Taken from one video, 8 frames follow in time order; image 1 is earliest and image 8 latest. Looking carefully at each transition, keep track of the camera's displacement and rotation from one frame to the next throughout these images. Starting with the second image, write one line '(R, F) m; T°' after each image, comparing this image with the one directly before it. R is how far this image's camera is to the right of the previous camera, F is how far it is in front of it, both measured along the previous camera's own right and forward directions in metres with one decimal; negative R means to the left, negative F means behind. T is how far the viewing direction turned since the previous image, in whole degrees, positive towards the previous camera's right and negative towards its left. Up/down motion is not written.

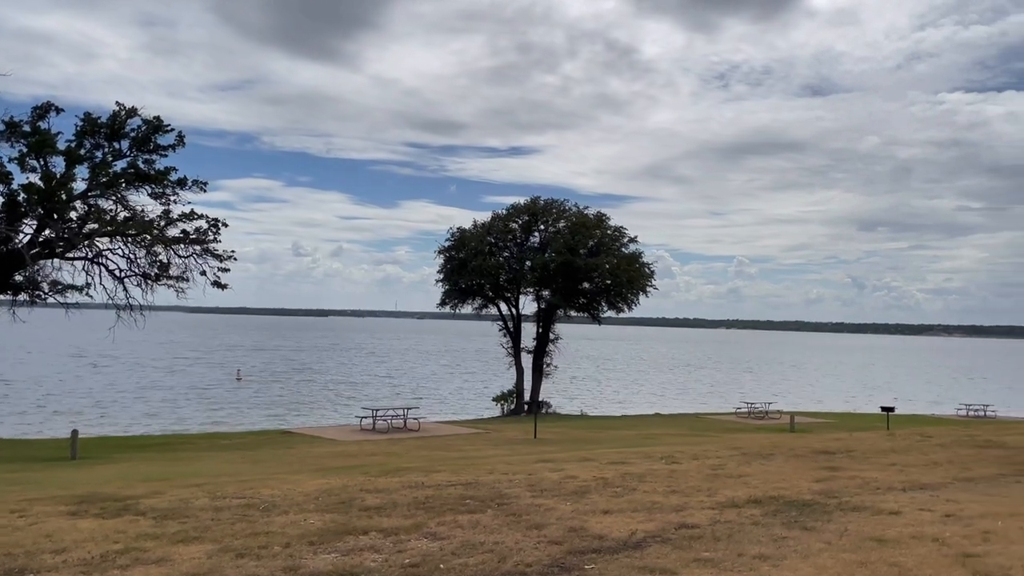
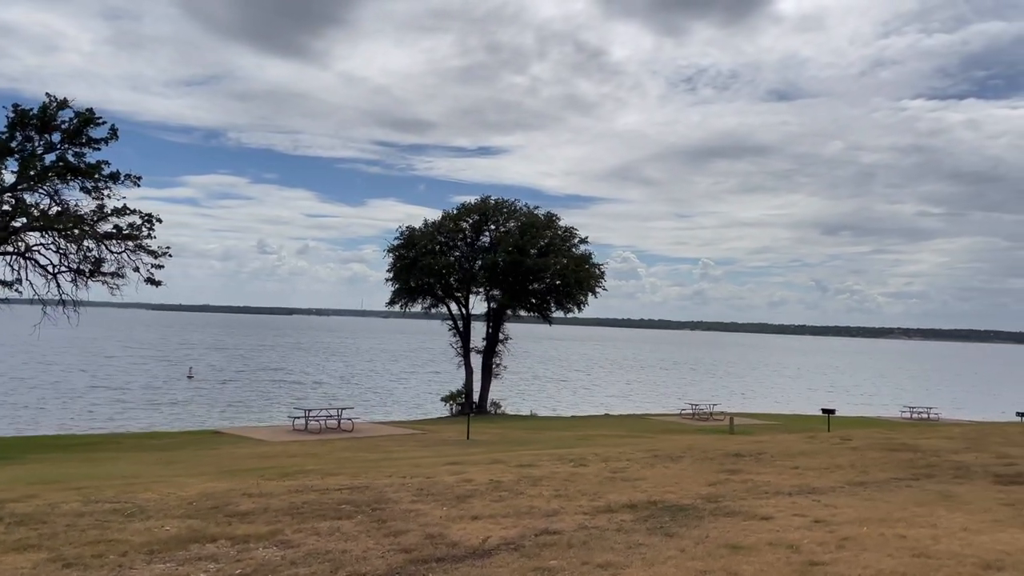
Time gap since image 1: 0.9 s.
(+1.1, +0.2) m; +2°
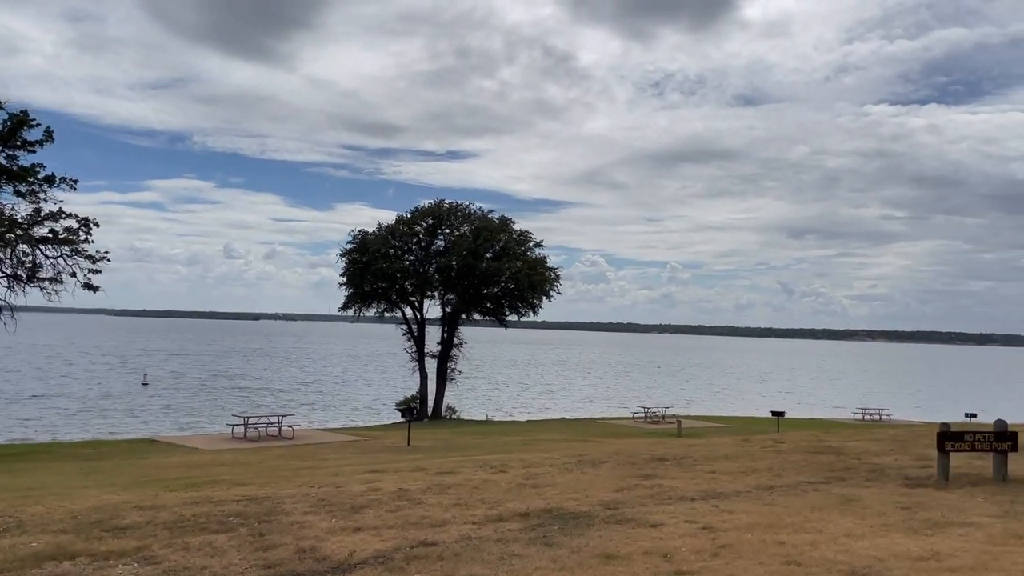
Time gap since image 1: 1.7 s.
(+0.9, +0.2) m; +2°
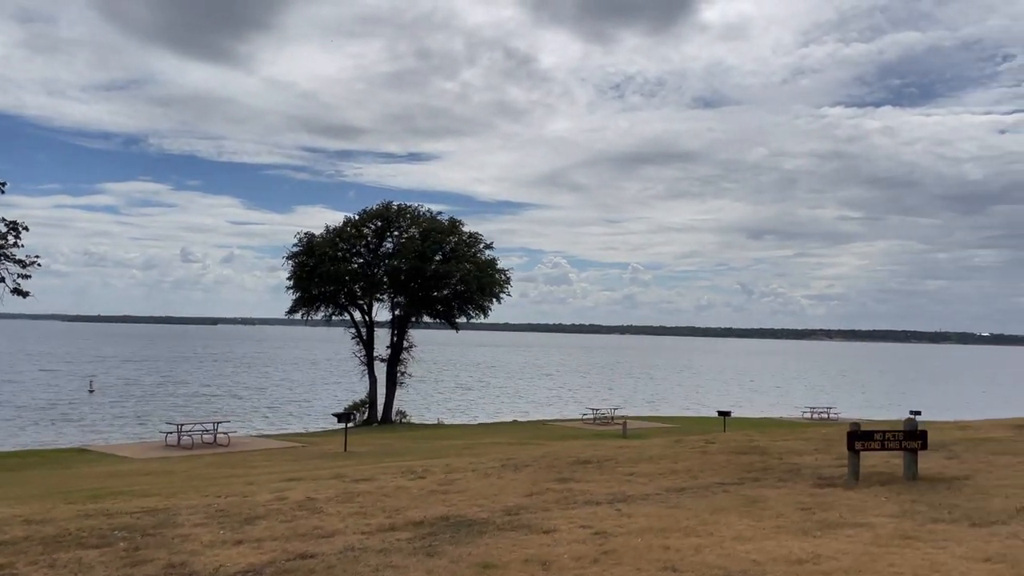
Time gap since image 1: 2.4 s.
(+0.8, +0.2) m; +2°
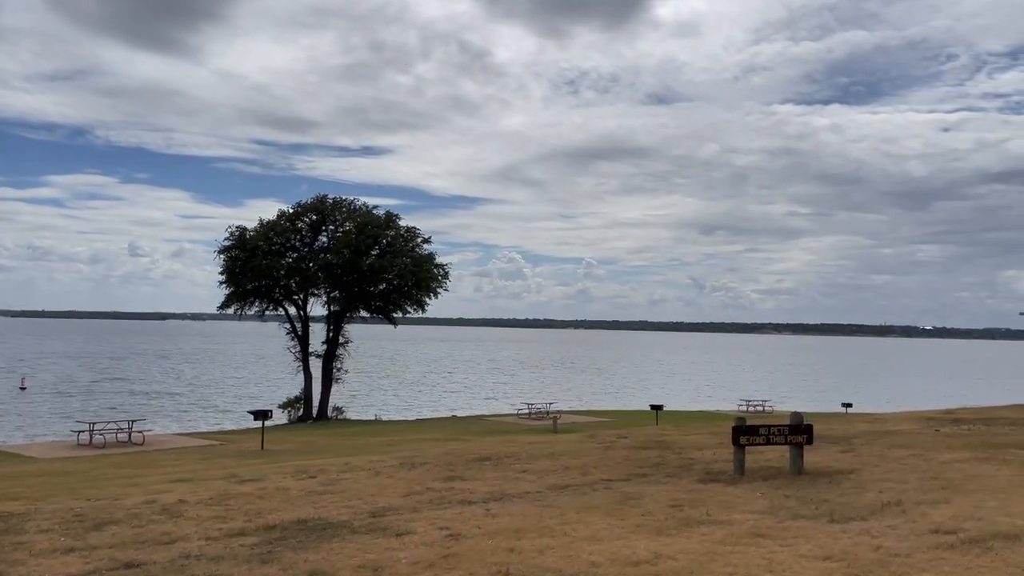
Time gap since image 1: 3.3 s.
(+1.1, +0.3) m; +3°
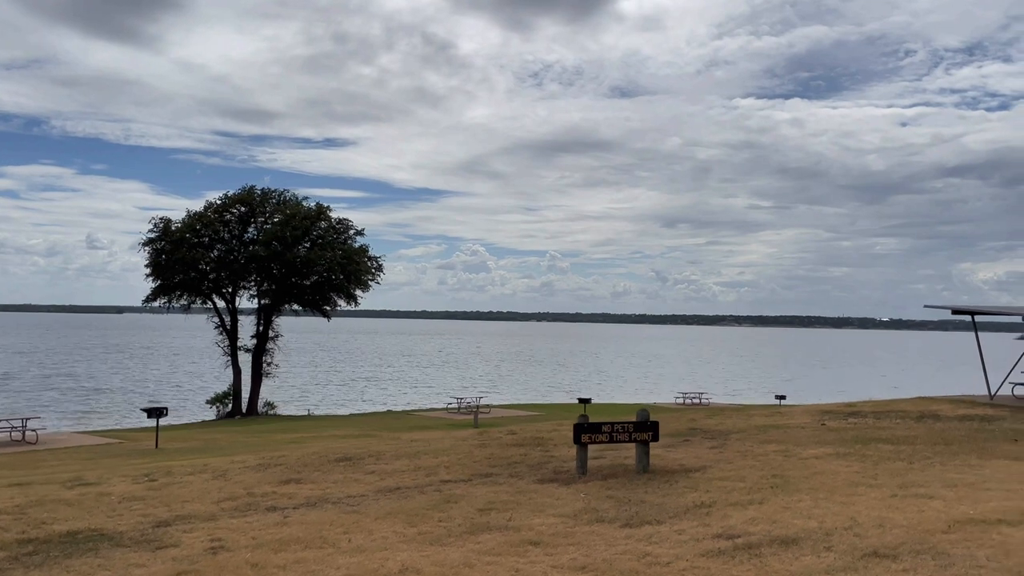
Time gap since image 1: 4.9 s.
(+1.9, +0.5) m; +2°
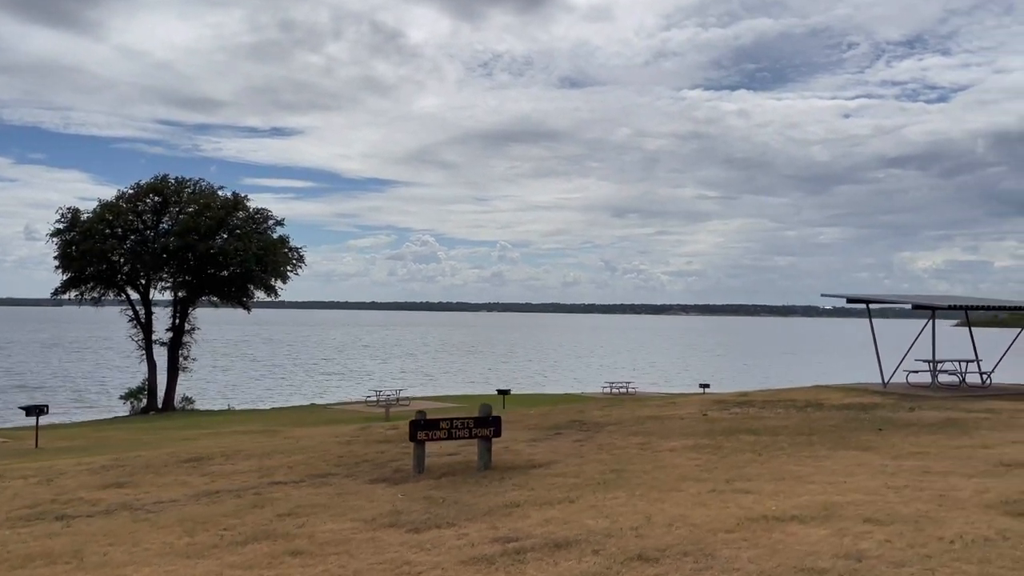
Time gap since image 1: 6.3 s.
(+1.6, +0.4) m; +3°
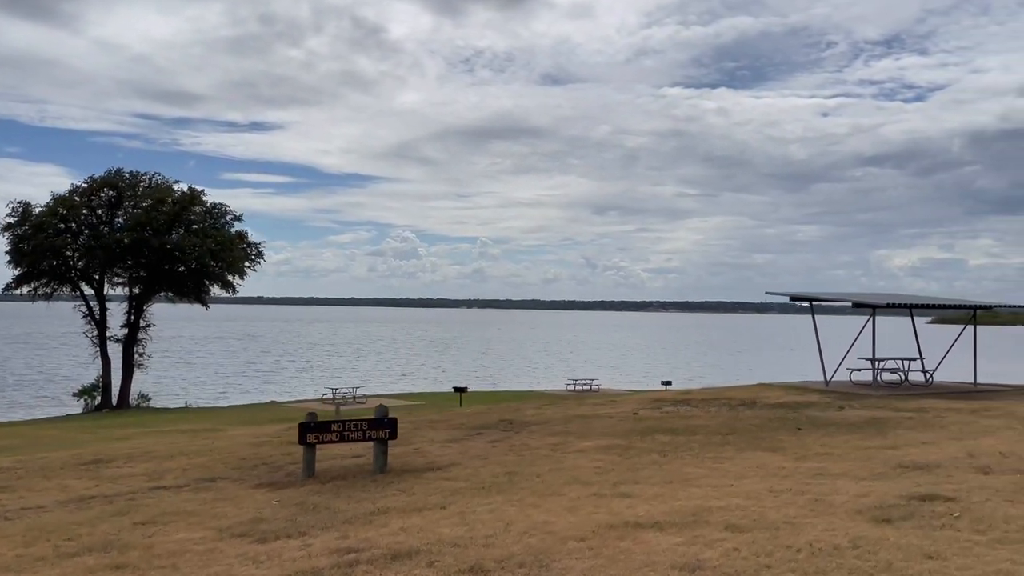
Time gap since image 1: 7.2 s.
(+1.2, +0.3) m; +1°
